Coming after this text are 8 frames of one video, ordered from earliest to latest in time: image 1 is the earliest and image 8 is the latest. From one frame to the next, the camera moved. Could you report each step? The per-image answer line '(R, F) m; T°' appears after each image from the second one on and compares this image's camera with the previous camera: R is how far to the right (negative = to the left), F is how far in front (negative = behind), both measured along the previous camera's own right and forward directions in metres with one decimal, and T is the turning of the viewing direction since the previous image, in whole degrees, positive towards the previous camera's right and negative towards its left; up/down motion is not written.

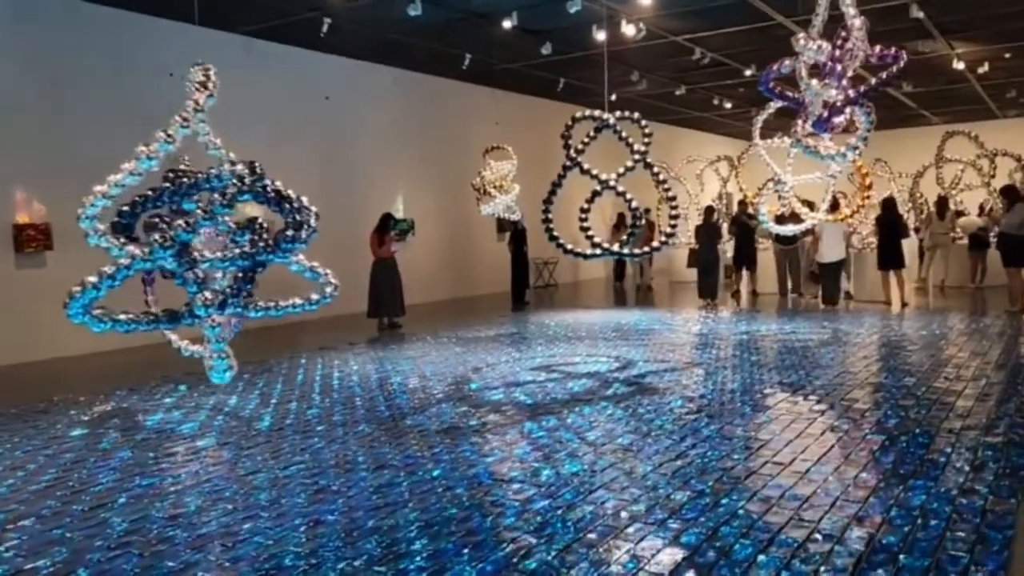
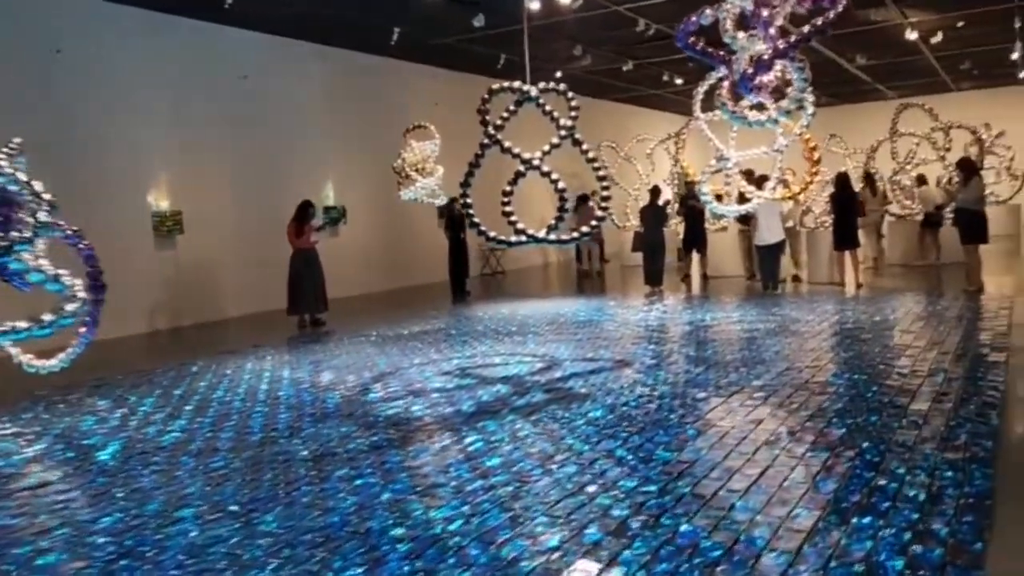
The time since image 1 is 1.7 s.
(+0.4, +0.7) m; +2°
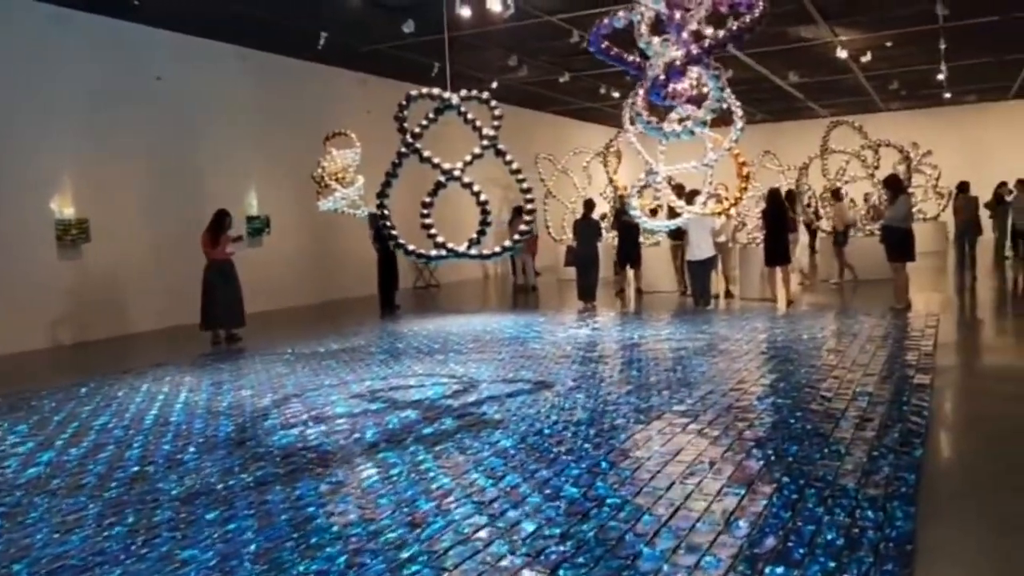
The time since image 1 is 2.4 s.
(+0.2, +0.3) m; +4°
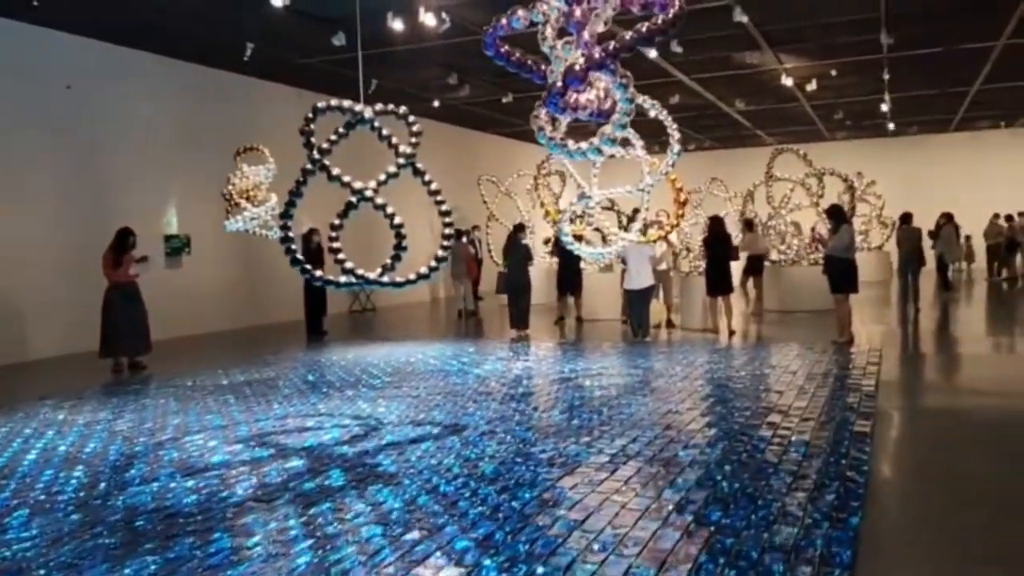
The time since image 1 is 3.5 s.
(+0.3, +0.5) m; +3°
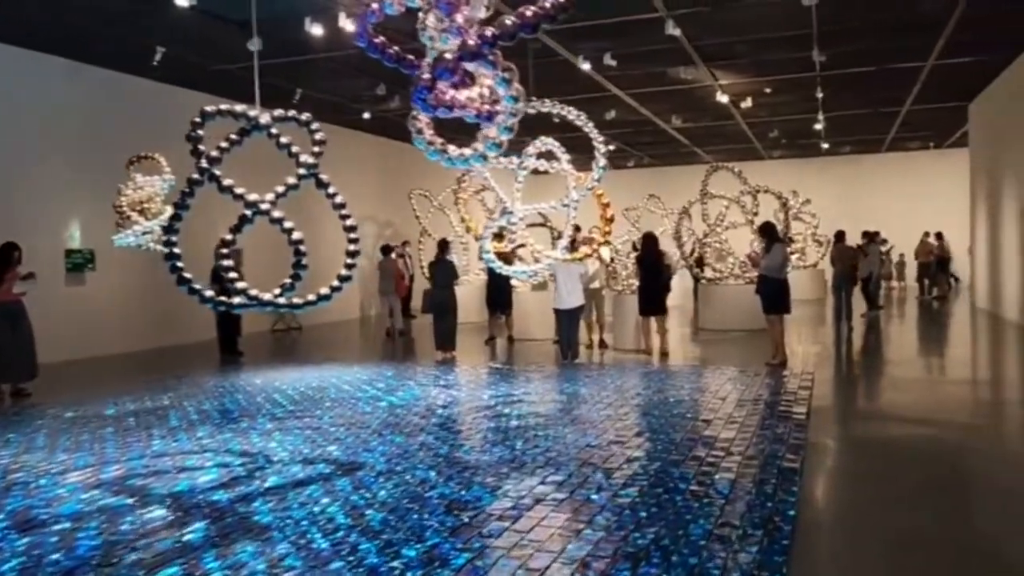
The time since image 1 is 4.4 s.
(+0.2, +0.4) m; +4°
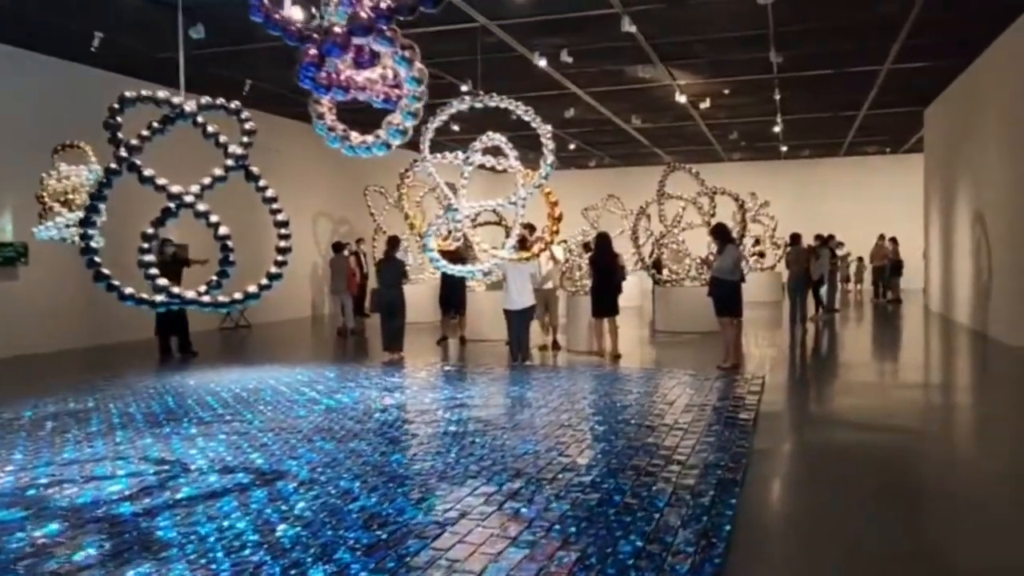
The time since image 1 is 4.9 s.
(+0.2, +0.2) m; +2°
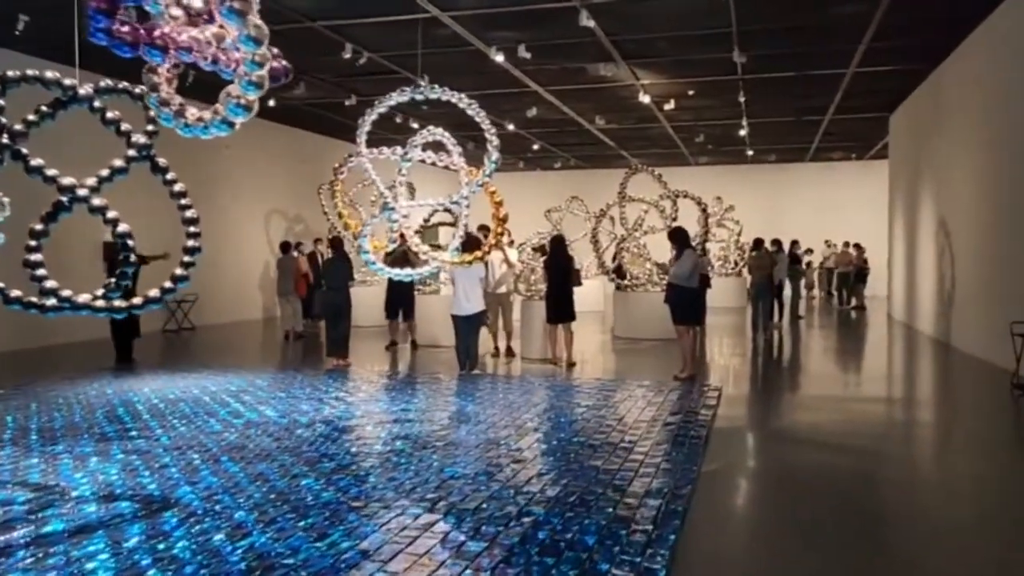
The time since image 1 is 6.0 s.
(+0.2, +0.4) m; +2°
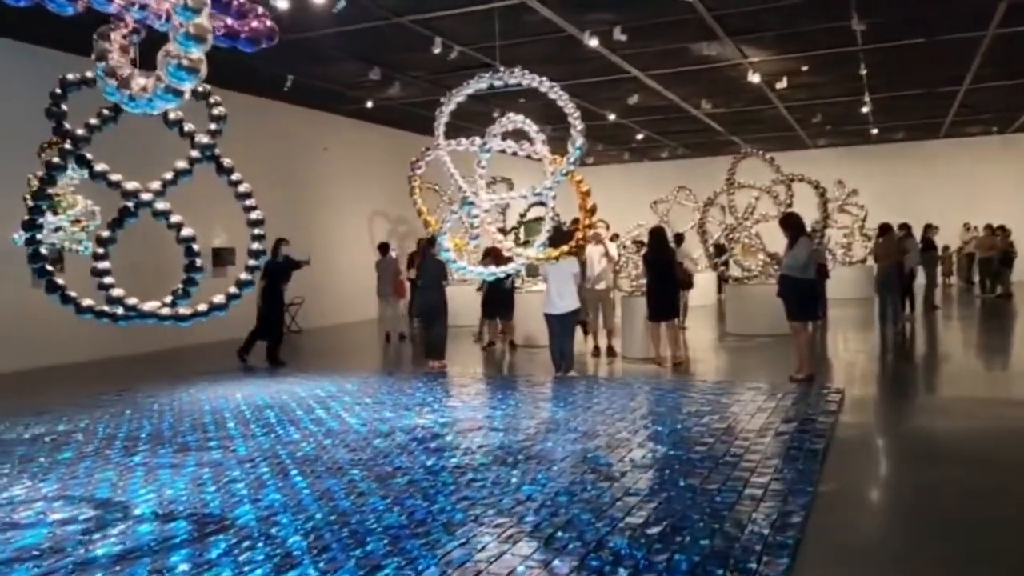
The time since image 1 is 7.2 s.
(+0.2, +0.5) m; -8°
